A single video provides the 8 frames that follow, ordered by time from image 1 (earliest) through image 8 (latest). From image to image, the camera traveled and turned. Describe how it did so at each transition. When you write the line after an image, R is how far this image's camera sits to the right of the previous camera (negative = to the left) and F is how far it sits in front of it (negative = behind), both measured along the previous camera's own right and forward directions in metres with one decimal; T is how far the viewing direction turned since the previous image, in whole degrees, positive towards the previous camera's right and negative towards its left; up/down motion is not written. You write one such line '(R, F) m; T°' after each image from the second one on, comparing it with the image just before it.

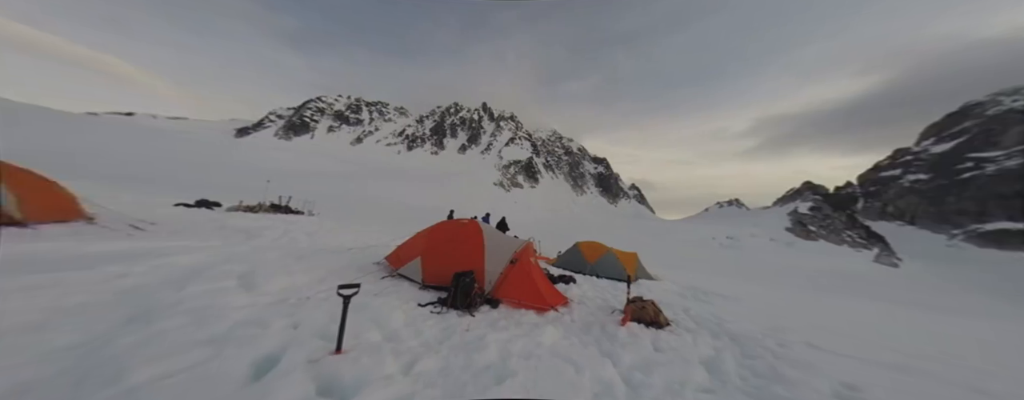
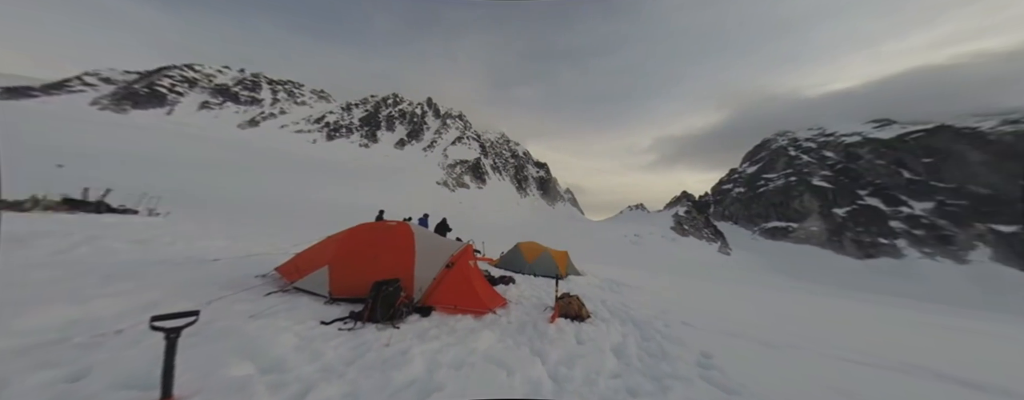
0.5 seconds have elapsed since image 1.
(-0.3, +0.3) m; +15°
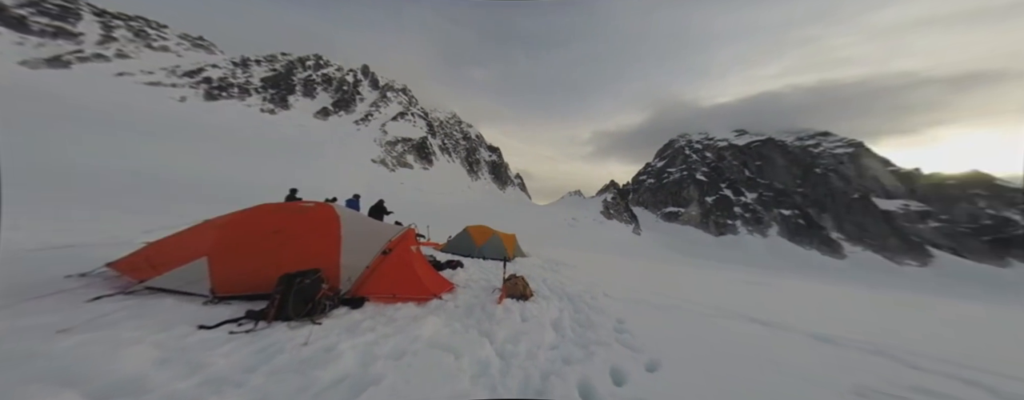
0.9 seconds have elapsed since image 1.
(-0.7, +0.4) m; +11°
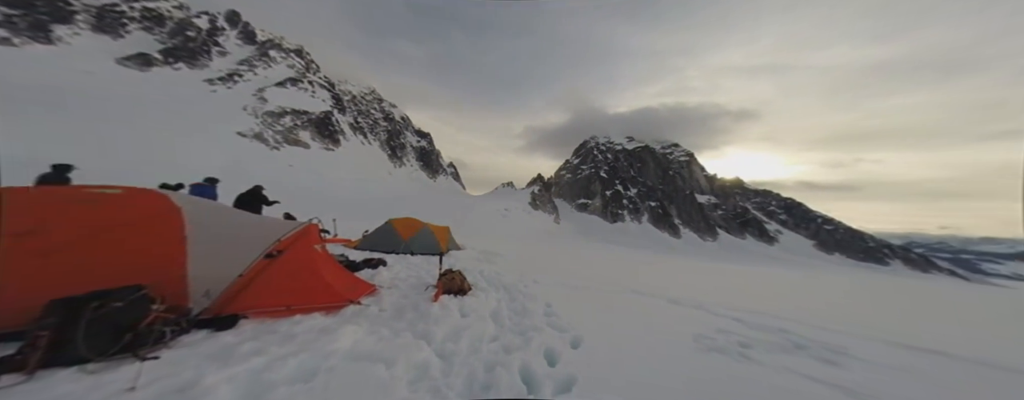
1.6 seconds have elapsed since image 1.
(-0.2, +0.7) m; +13°
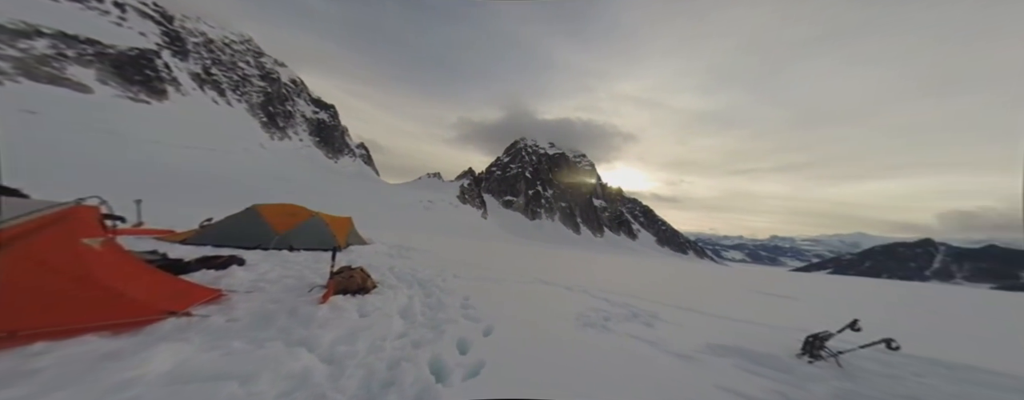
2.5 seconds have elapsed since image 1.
(+0.2, +0.2) m; +14°
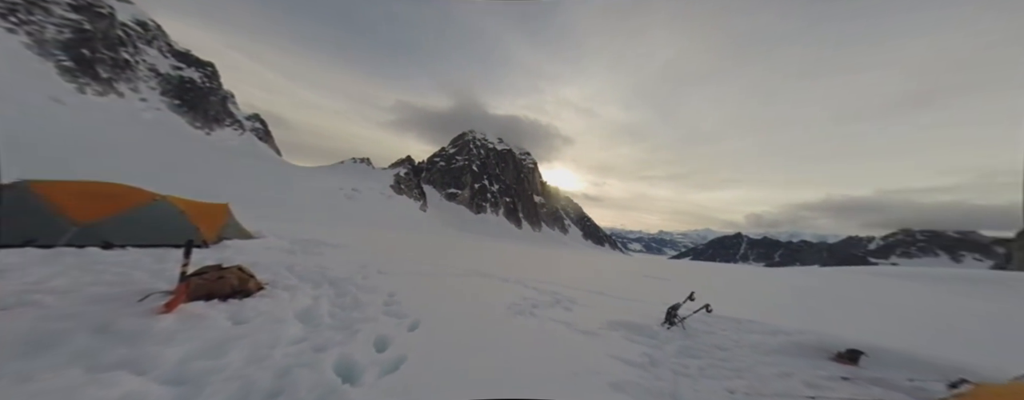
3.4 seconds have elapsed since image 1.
(+0.4, +0.2) m; +12°
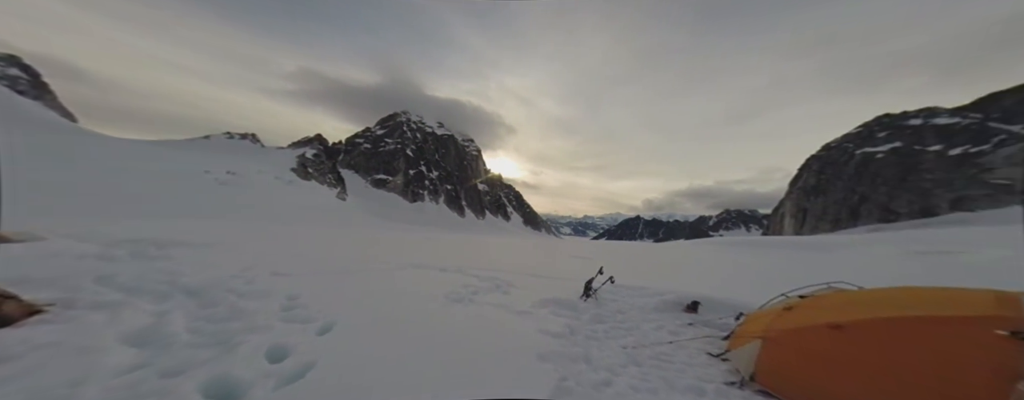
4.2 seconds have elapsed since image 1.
(+0.4, +0.3) m; +14°
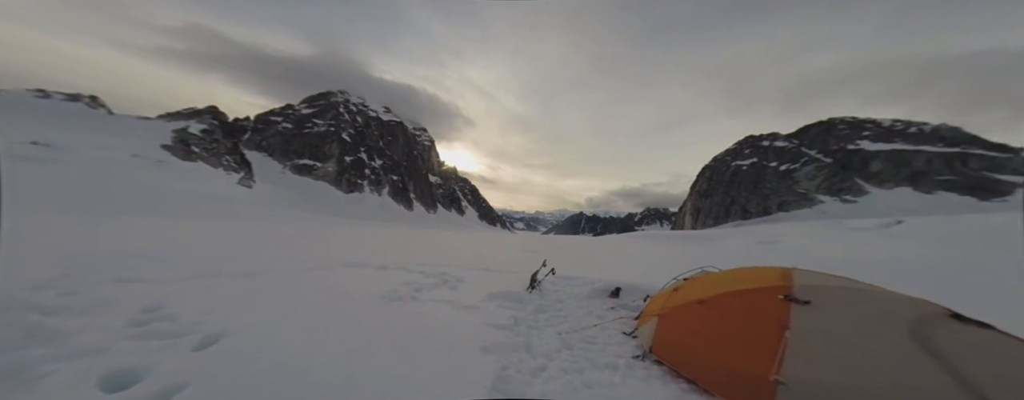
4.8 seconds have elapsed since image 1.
(0.0, -0.1) m; +10°
